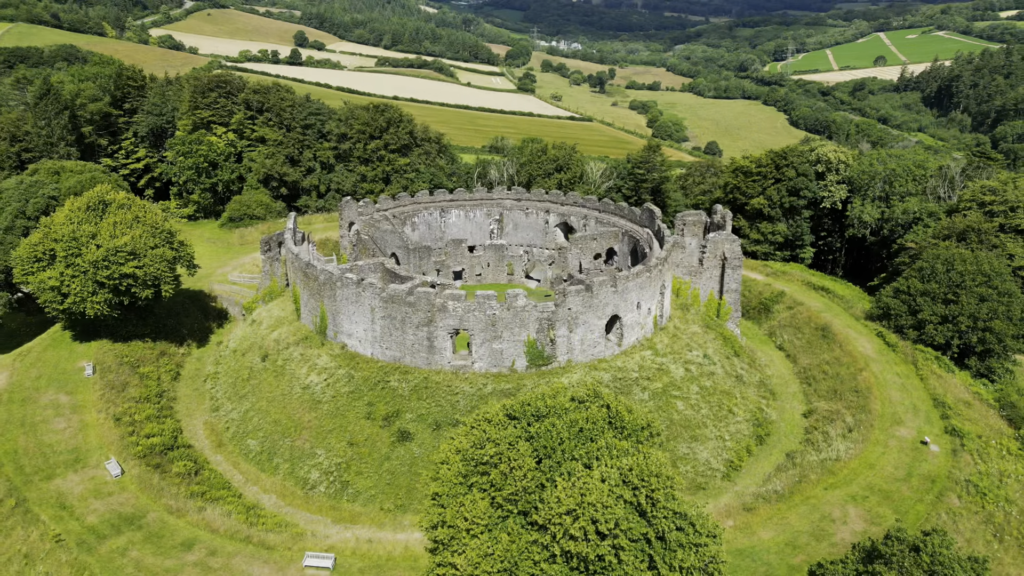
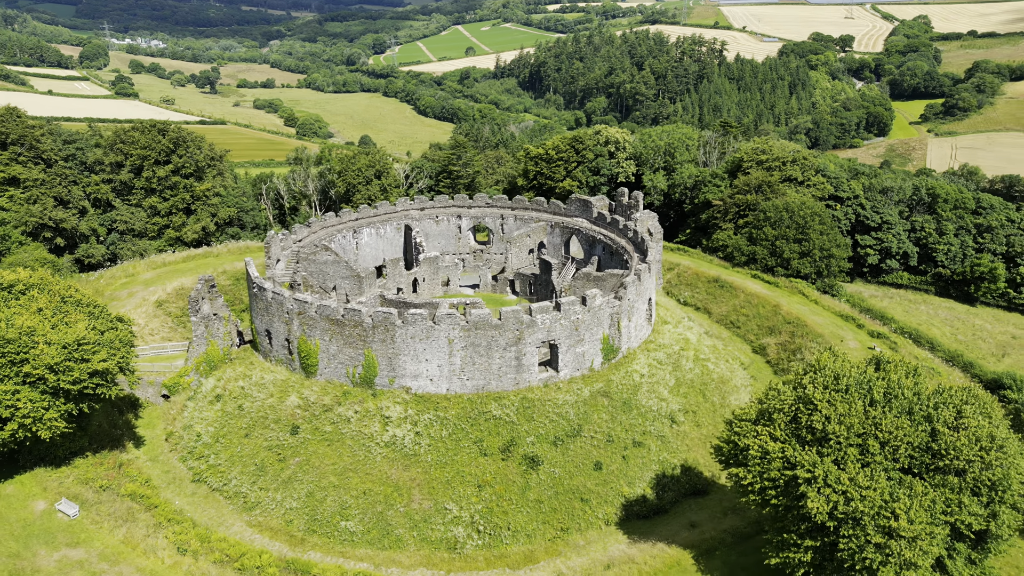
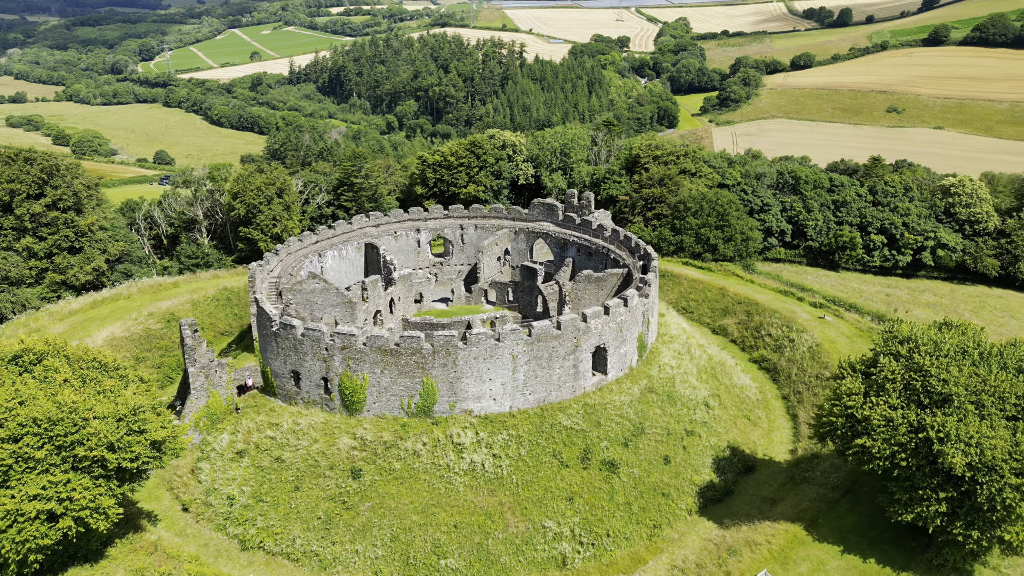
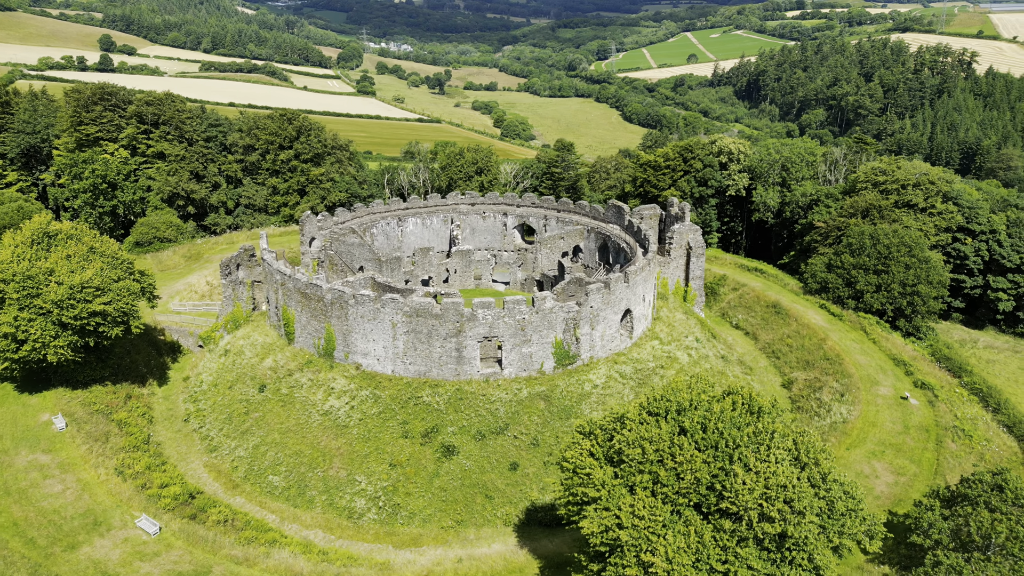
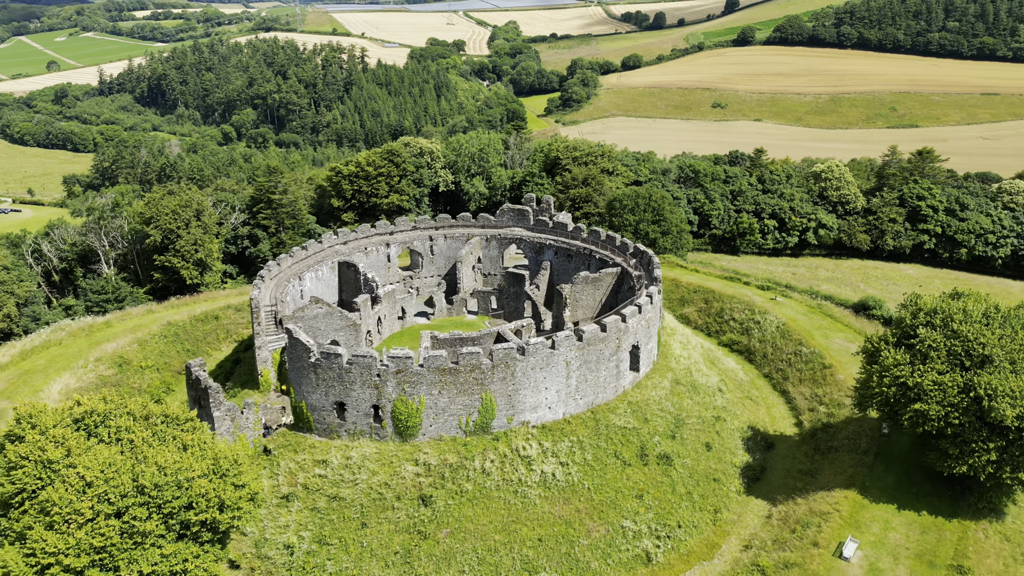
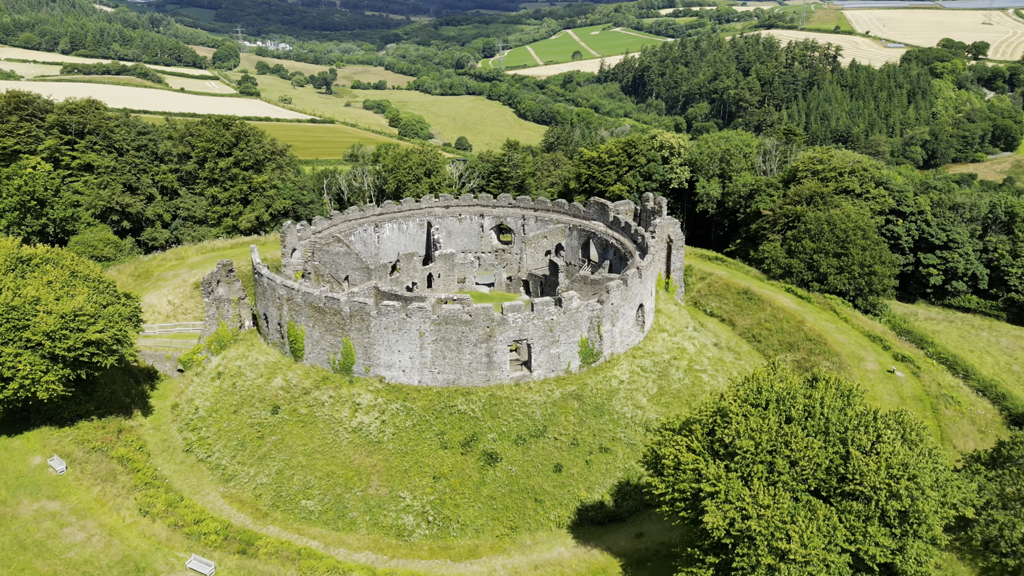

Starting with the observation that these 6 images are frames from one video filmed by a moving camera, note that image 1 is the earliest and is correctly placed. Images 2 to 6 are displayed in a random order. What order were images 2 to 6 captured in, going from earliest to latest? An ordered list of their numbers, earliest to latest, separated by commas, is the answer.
4, 6, 2, 3, 5
